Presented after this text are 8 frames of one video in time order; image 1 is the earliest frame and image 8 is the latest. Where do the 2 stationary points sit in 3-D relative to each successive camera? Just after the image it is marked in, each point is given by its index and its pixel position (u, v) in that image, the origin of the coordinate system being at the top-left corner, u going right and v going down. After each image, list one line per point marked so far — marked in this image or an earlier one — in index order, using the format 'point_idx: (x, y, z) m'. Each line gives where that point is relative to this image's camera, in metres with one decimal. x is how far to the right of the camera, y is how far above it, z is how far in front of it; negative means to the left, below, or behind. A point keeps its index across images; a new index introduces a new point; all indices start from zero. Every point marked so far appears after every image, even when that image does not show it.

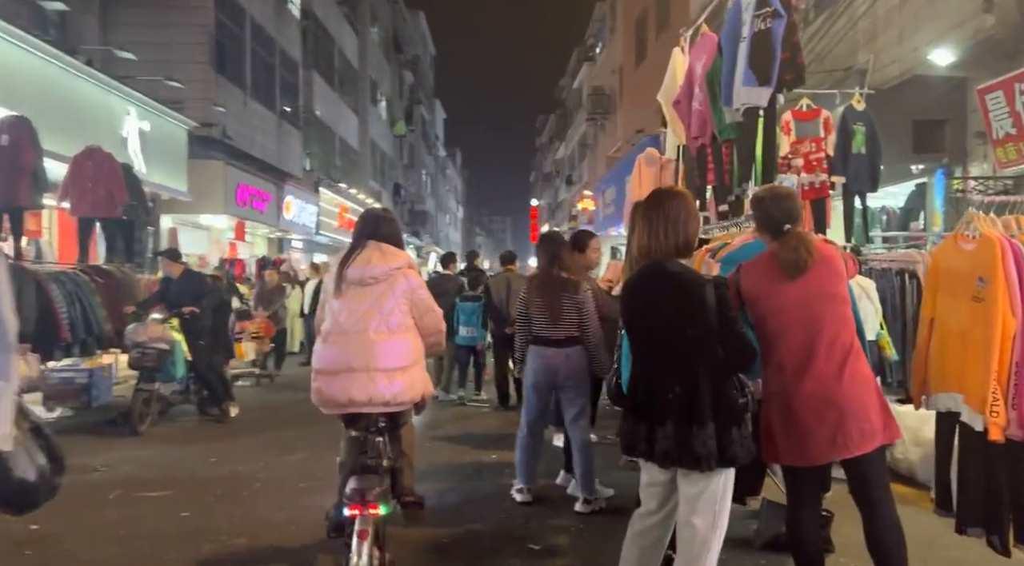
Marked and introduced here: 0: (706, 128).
0: (+1.3, +1.0, +6.4) m
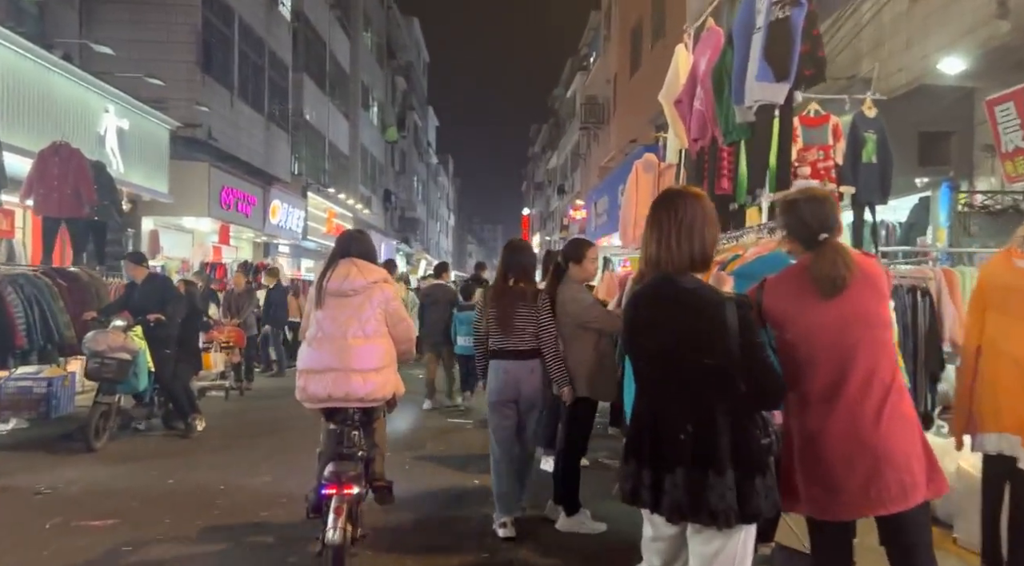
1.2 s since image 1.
0: (+1.2, +0.9, +5.8) m
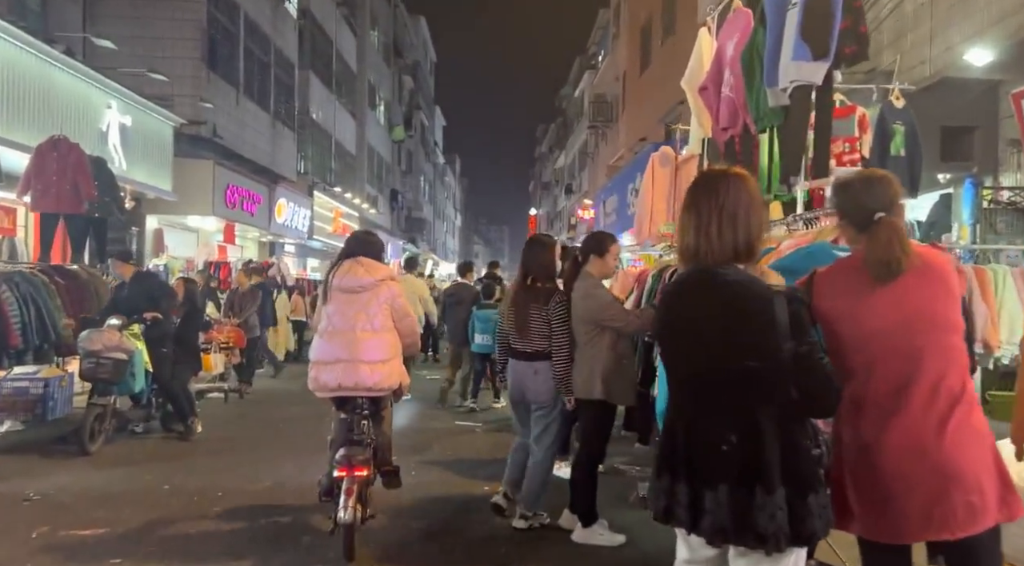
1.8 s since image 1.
0: (+1.3, +0.9, +5.5) m
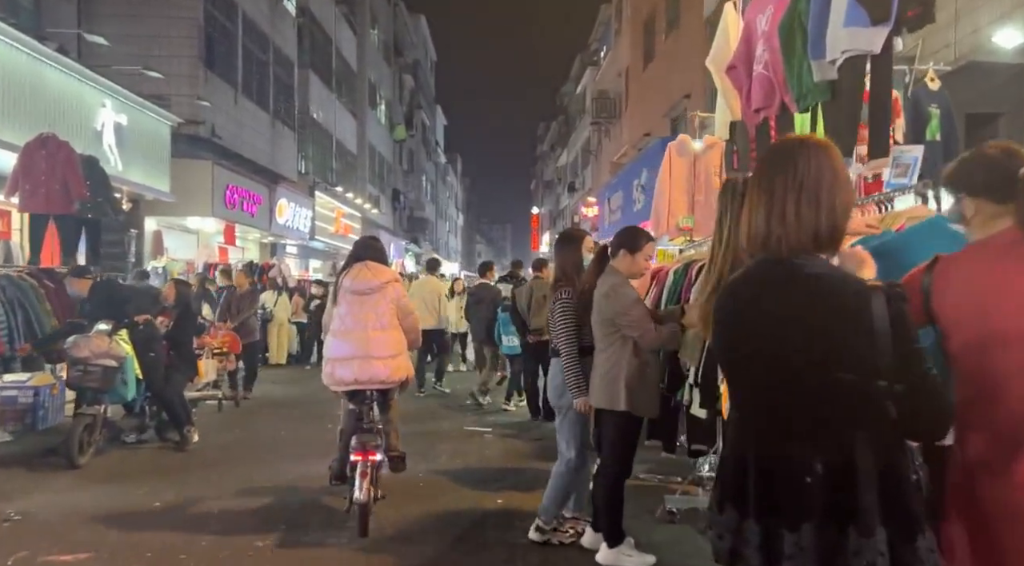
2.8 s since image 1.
0: (+1.3, +1.0, +5.1) m
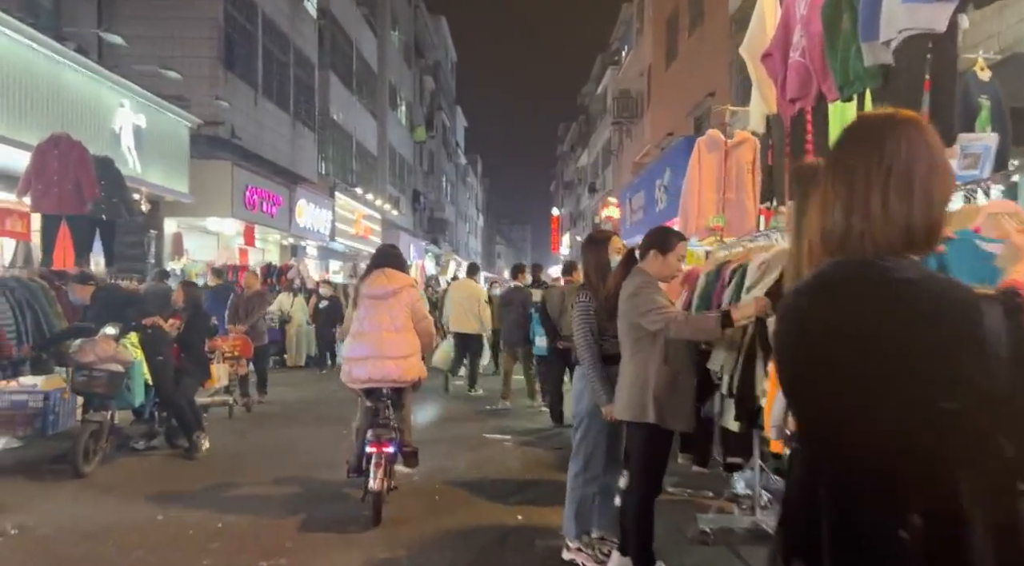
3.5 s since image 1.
0: (+1.4, +0.9, +4.7) m
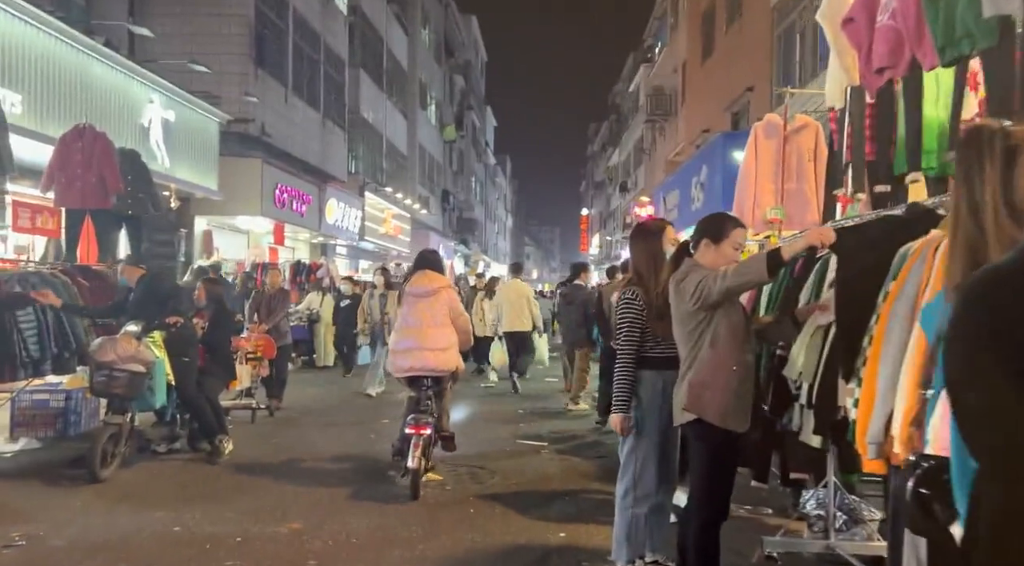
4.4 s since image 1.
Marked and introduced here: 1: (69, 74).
0: (+1.7, +1.0, +4.2) m
1: (-6.2, +2.9, +13.4) m
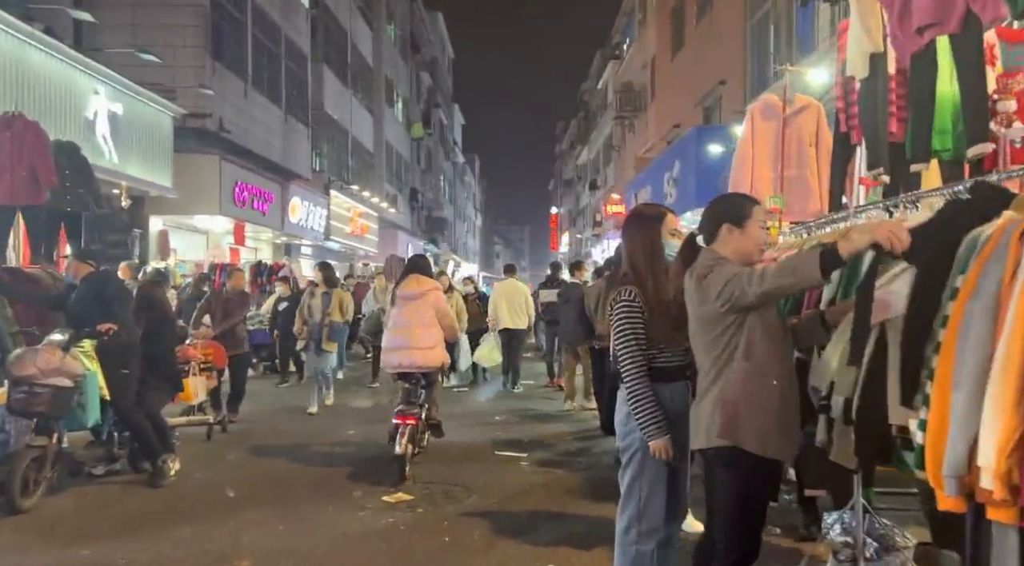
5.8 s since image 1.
0: (+1.6, +1.0, +3.5) m
1: (-6.6, +2.9, +12.4) m
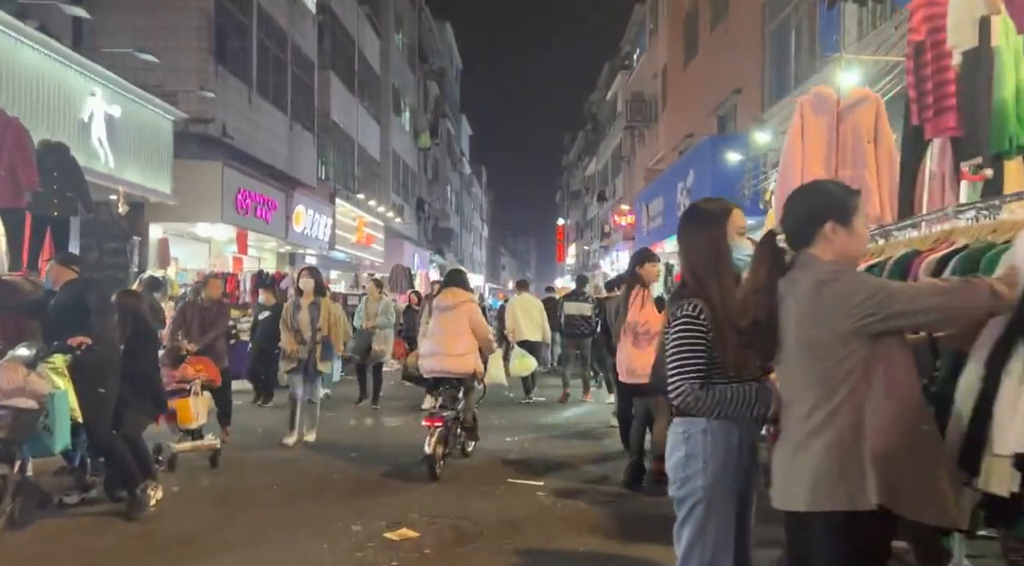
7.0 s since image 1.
0: (+1.7, +0.9, +2.8) m
1: (-6.4, +2.8, +11.8) m
